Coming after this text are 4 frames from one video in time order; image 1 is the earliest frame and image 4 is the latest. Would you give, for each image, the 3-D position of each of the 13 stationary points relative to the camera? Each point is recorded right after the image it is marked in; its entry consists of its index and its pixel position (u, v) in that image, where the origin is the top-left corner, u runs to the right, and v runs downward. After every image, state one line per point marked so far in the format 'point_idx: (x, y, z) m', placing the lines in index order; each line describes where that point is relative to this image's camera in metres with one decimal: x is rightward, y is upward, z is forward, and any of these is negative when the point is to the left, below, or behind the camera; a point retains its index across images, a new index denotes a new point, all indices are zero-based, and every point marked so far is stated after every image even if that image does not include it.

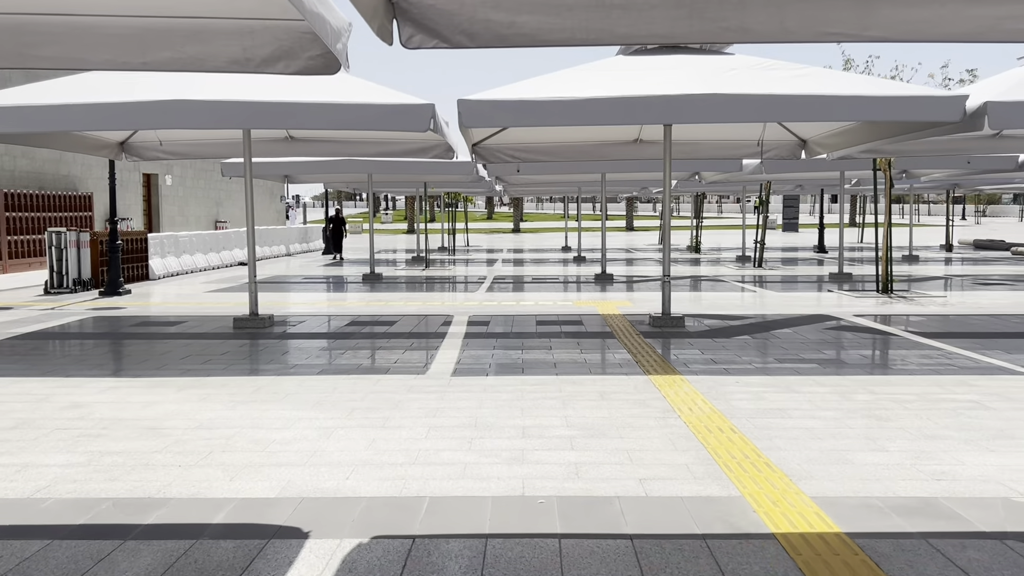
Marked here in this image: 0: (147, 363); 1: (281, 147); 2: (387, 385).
0: (-3.4, -0.7, +8.3) m
1: (-3.4, +2.1, +13.3) m
2: (-1.0, -0.8, +7.2) m
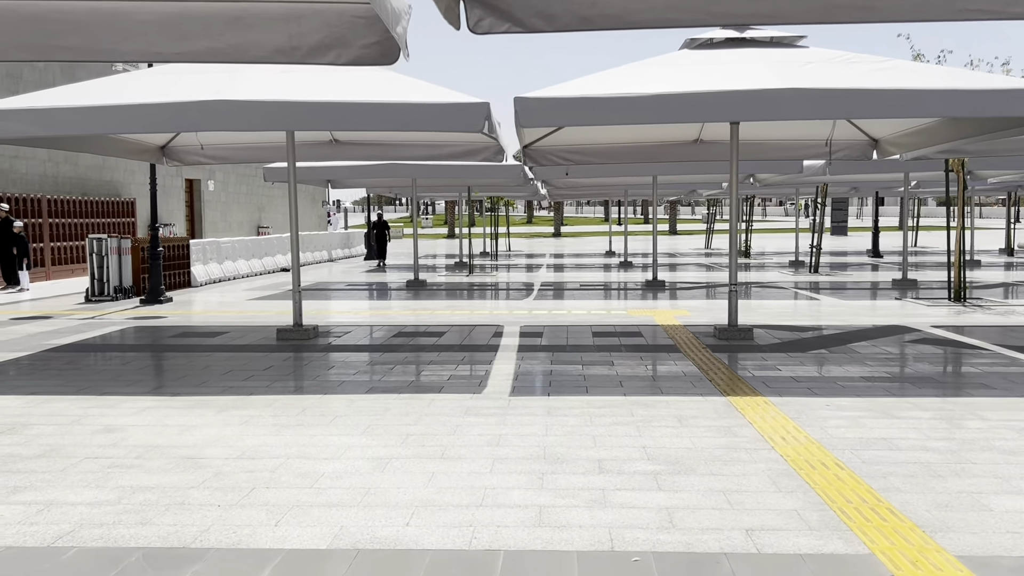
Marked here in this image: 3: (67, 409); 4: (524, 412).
0: (-2.9, -0.8, +7.8) m
1: (-2.7, +2.0, +12.8) m
2: (-0.5, -0.9, +6.6) m
3: (-3.2, -0.9, +6.5) m
4: (+0.1, -0.9, +6.3) m
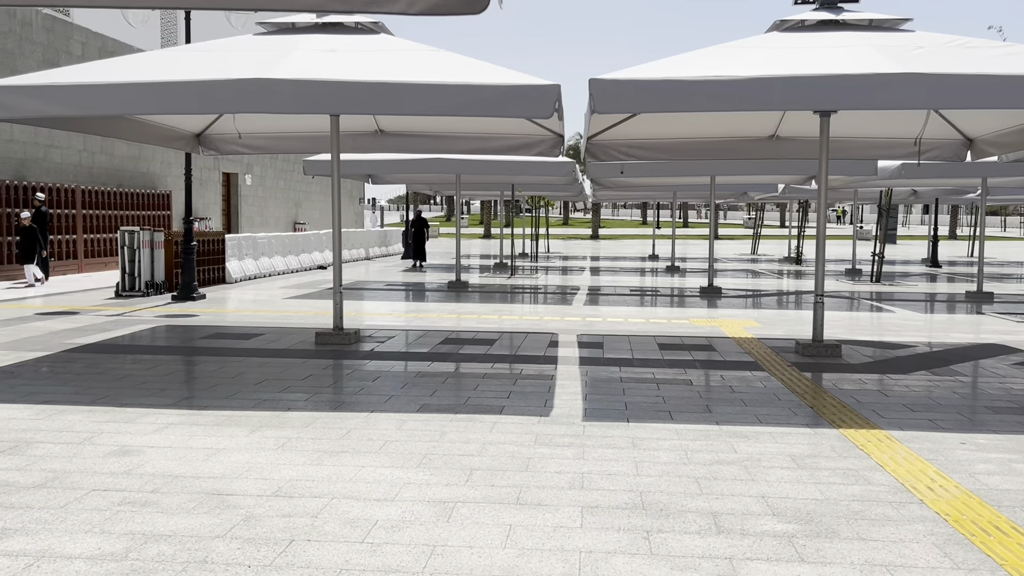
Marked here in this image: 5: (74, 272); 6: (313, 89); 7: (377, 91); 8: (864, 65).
0: (-2.3, -0.8, +7.0) m
1: (-1.9, +2.0, +12.0) m
2: (0.0, -0.9, +5.7) m
3: (-2.8, -0.9, +5.7) m
4: (+0.6, -0.9, +5.4) m
5: (-9.5, +0.4, +19.5) m
6: (-1.6, +1.6, +7.3) m
7: (-1.1, +1.6, +7.3) m
8: (+2.9, +1.8, +7.4) m
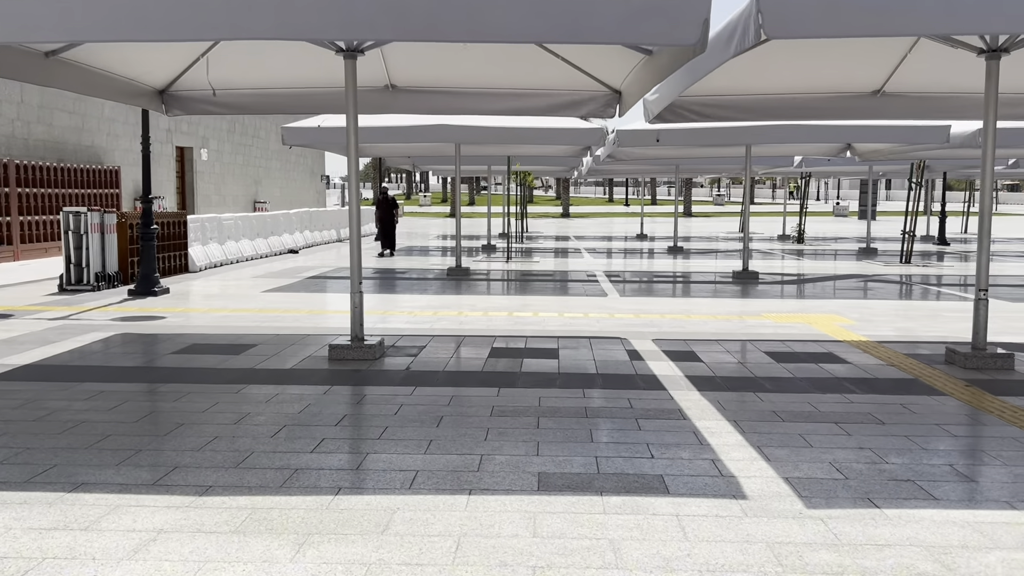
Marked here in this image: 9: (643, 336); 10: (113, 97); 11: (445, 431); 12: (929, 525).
0: (-1.6, -0.9, +4.7) m
1: (-1.5, +2.0, +9.7) m
2: (+0.8, -1.0, +3.6) m
3: (-1.9, -1.0, +3.4) m
4: (+1.4, -1.0, +3.3) m
5: (-9.4, +0.5, +16.8) m
6: (-0.9, +1.6, +5.0) m
7: (-0.4, +1.6, +5.0) m
8: (+3.6, +1.8, +5.3) m
9: (+1.3, -0.5, +8.9) m
10: (-3.7, +1.8, +8.4) m
11: (-0.4, -0.8, +5.2) m
12: (+1.7, -1.0, +3.7) m
